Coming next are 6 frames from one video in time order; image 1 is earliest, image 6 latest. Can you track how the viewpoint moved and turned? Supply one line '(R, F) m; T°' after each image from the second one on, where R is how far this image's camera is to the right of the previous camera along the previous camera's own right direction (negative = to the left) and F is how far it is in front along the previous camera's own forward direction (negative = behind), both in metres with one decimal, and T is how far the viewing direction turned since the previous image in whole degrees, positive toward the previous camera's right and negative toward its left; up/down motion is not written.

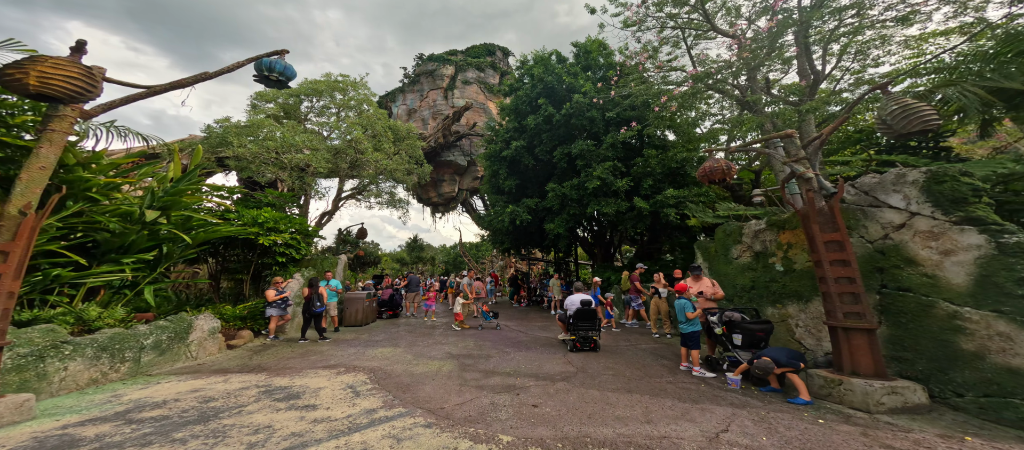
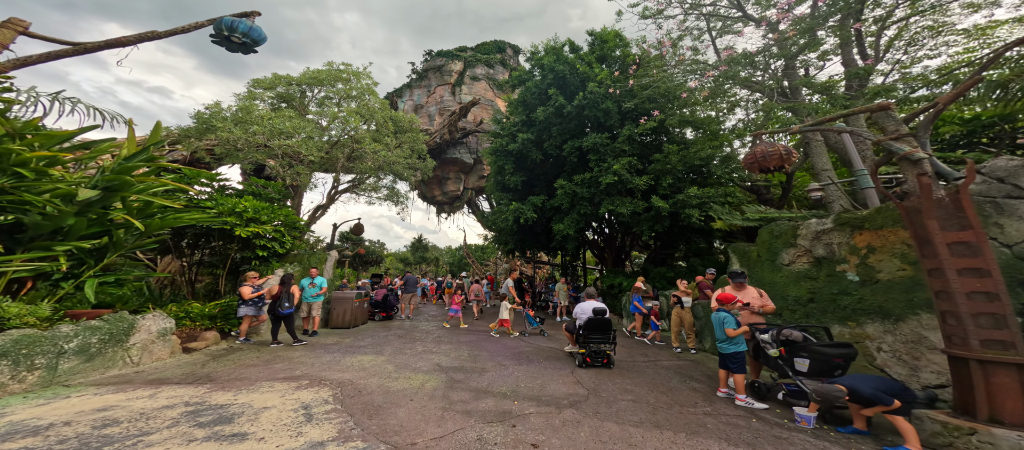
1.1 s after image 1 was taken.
(+0.1, +0.9) m; -1°
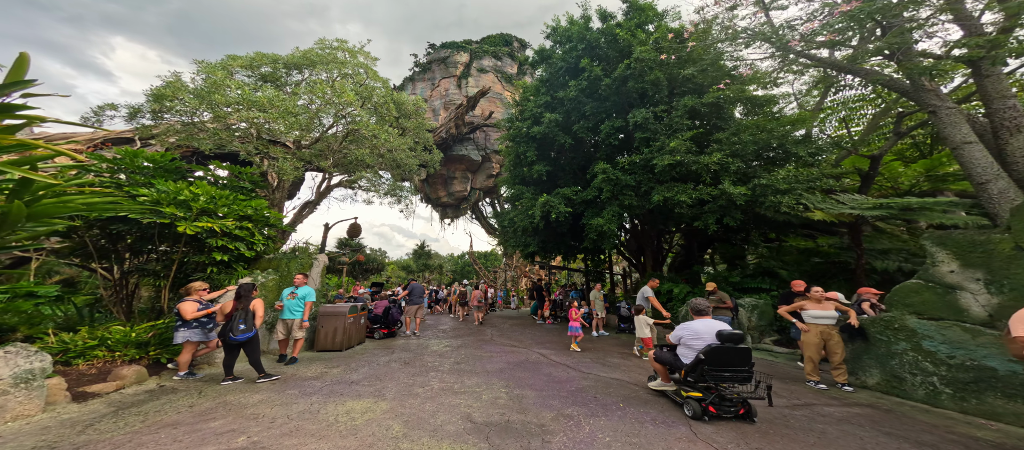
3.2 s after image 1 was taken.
(-0.8, +1.9) m; 0°
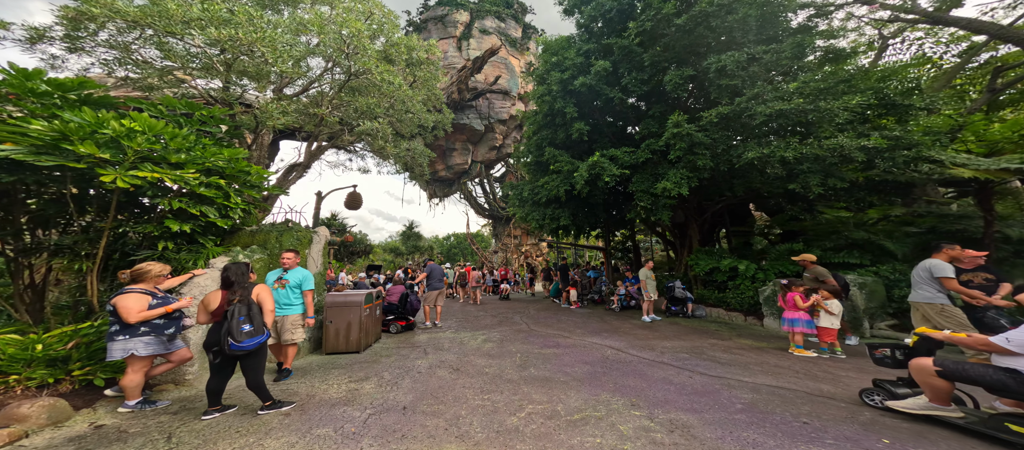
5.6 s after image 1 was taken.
(-1.5, +1.7) m; +4°
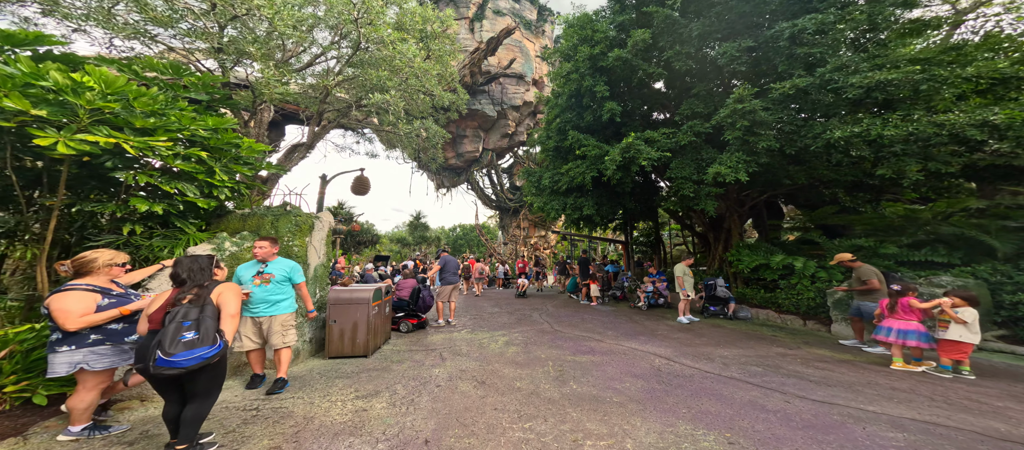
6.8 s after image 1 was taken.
(-0.4, +0.9) m; -1°
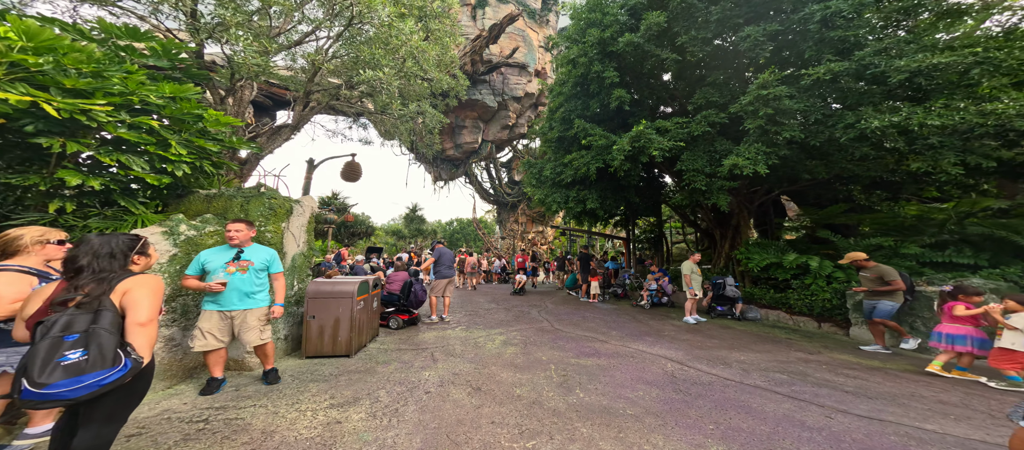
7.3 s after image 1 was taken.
(-0.1, +0.5) m; +1°
